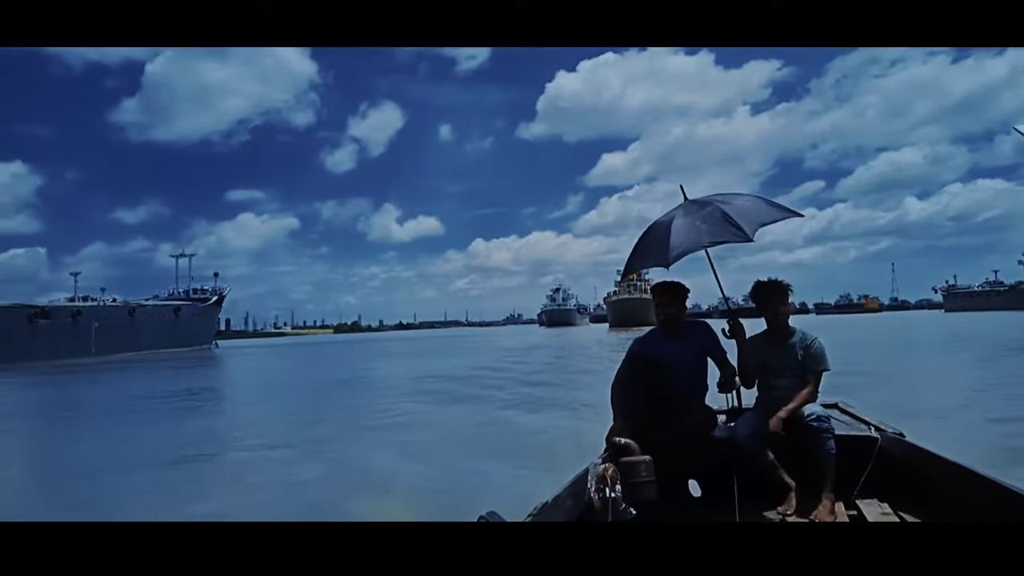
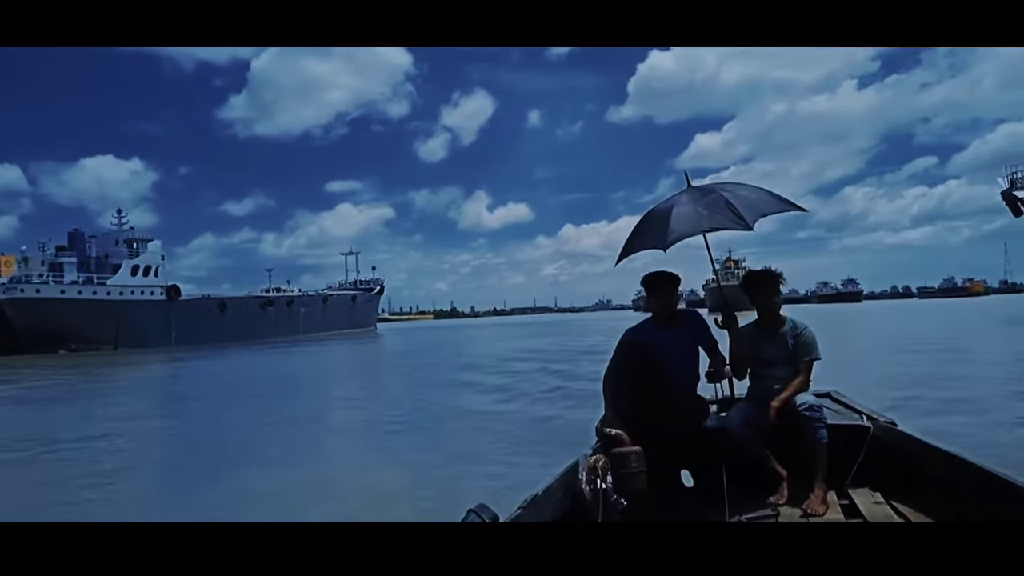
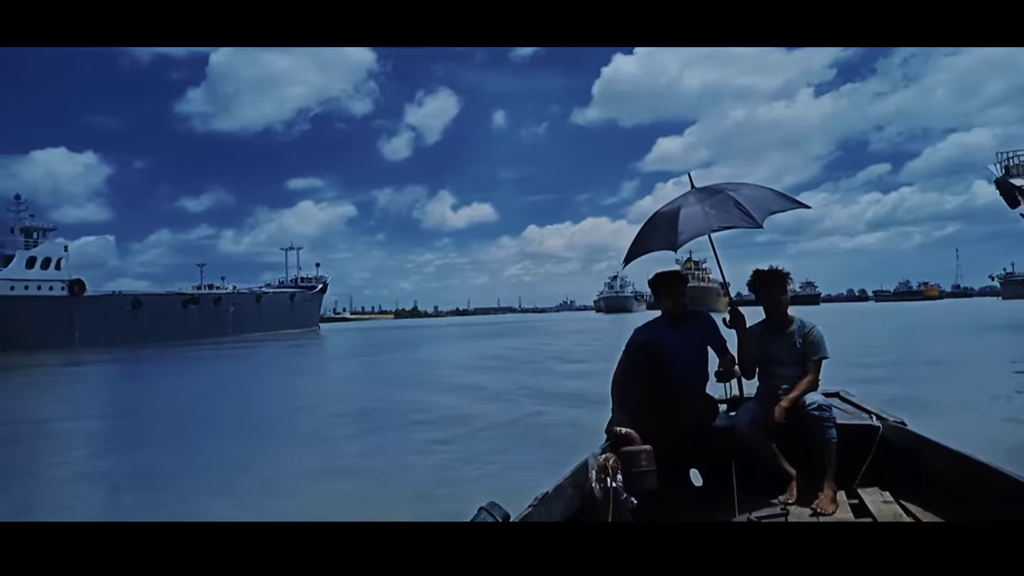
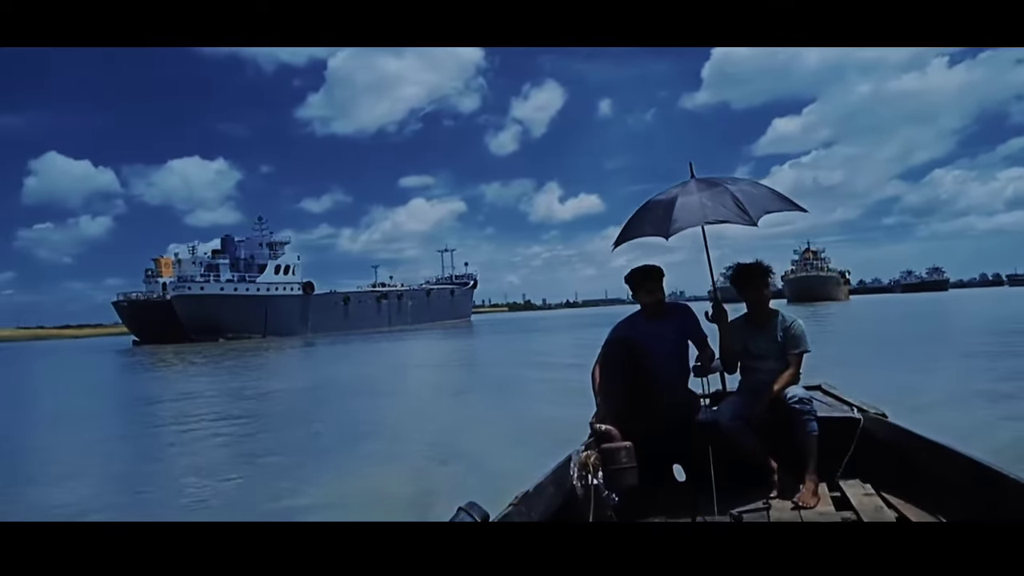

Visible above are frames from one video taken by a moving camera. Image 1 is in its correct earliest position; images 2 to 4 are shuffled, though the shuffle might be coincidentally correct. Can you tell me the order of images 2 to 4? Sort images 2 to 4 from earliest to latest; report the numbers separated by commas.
3, 2, 4
